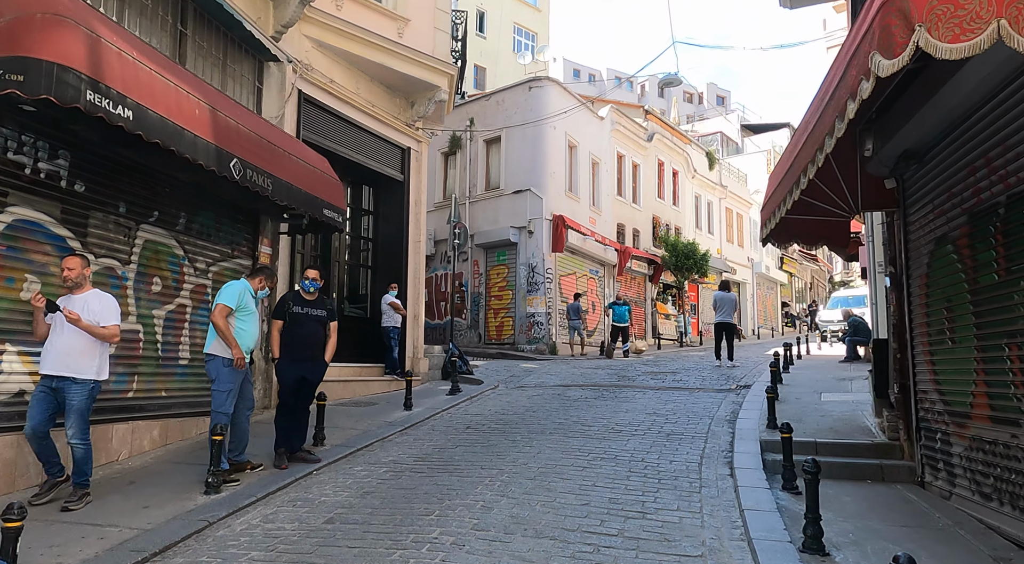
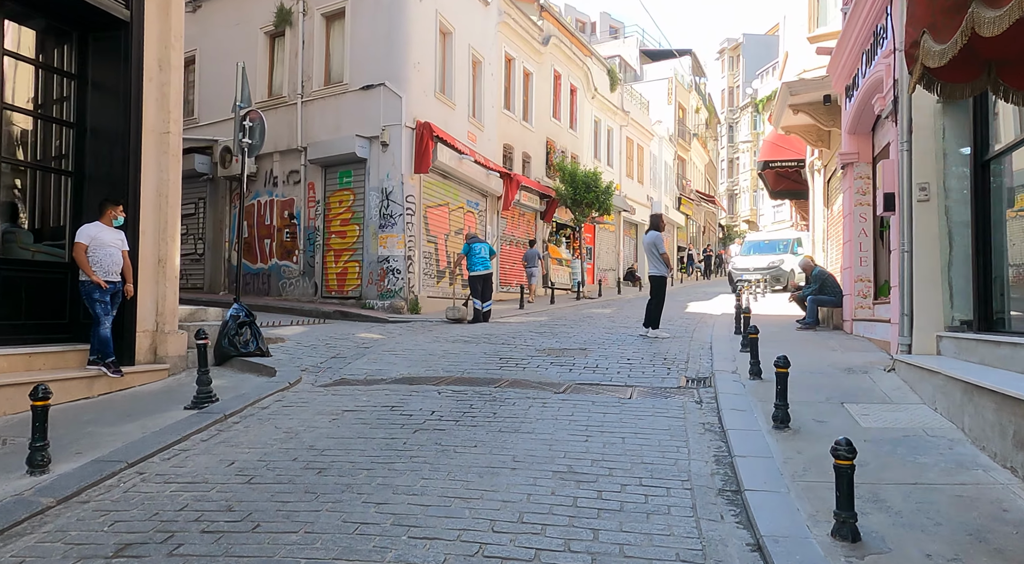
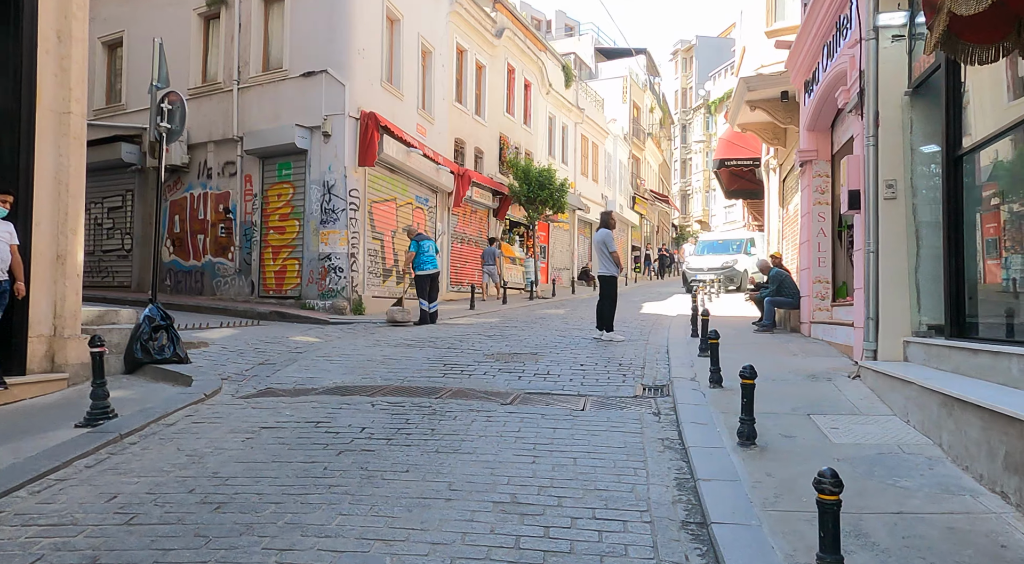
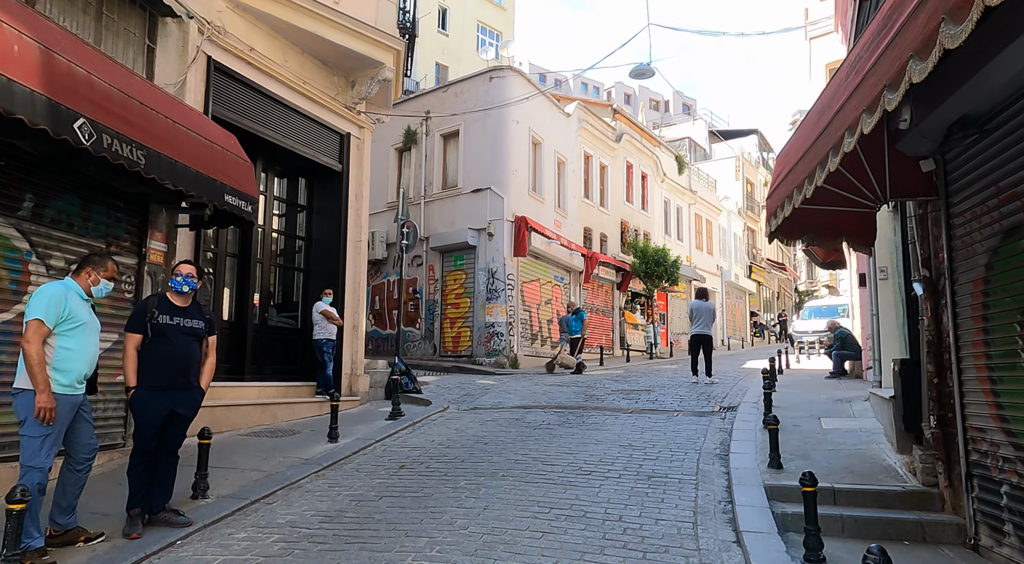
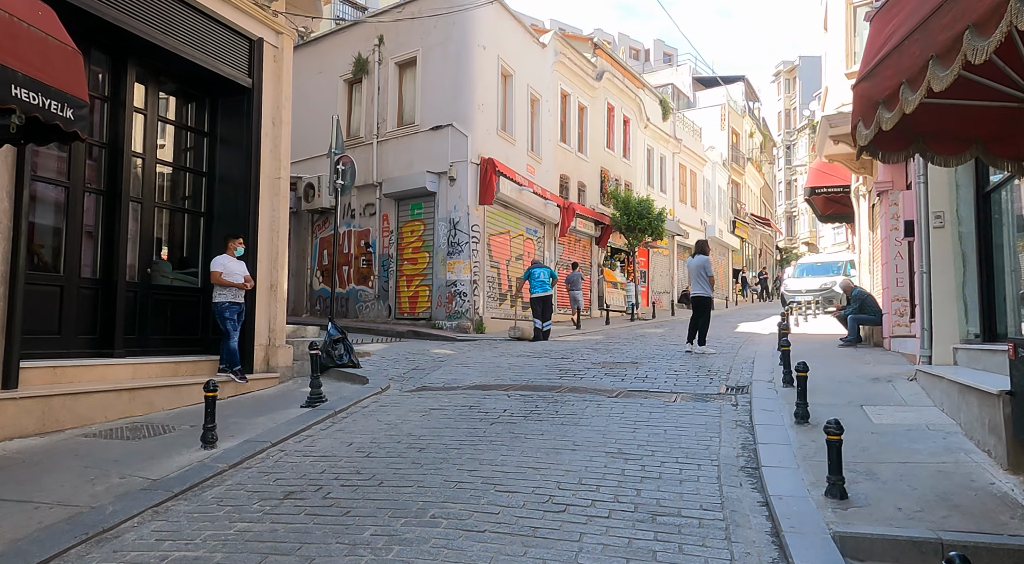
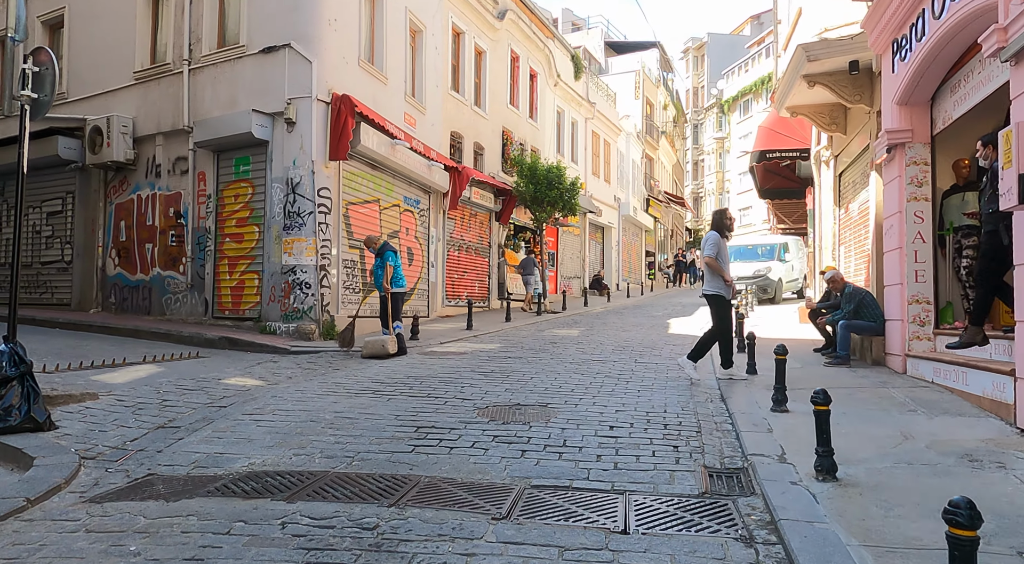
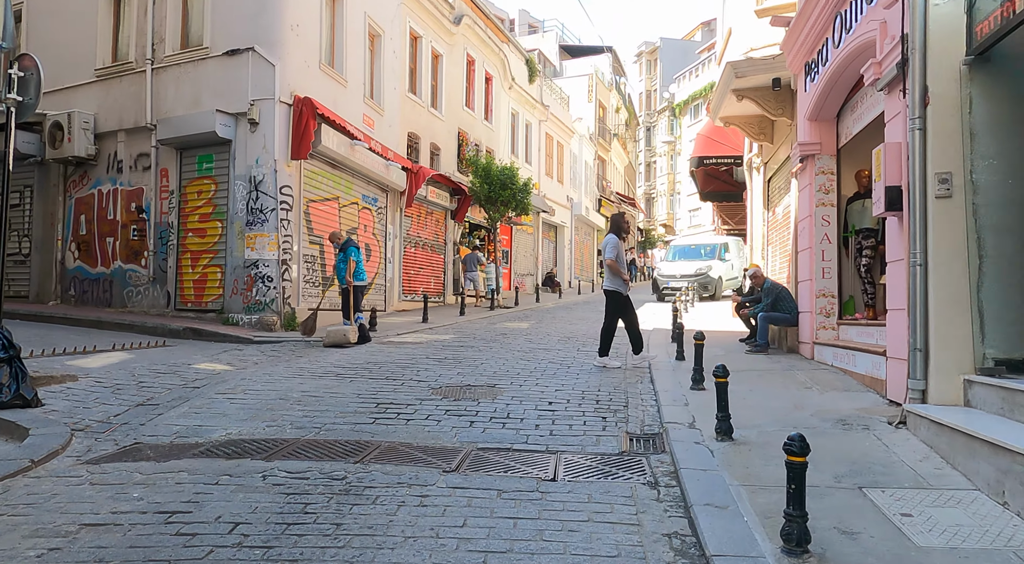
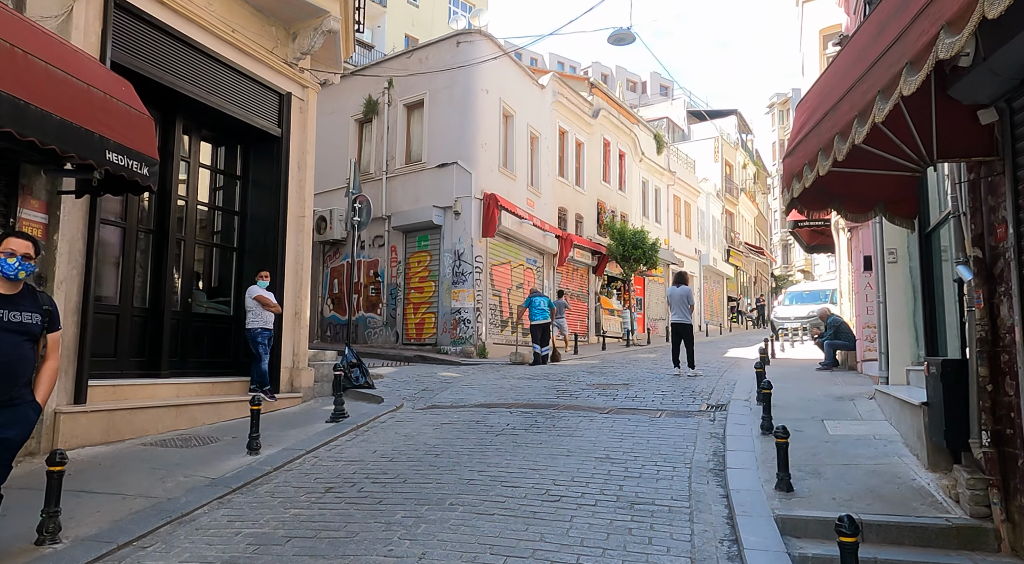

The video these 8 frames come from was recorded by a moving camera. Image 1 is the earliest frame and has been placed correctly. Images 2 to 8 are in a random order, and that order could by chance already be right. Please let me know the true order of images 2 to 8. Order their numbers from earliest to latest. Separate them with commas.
4, 8, 5, 2, 3, 7, 6
